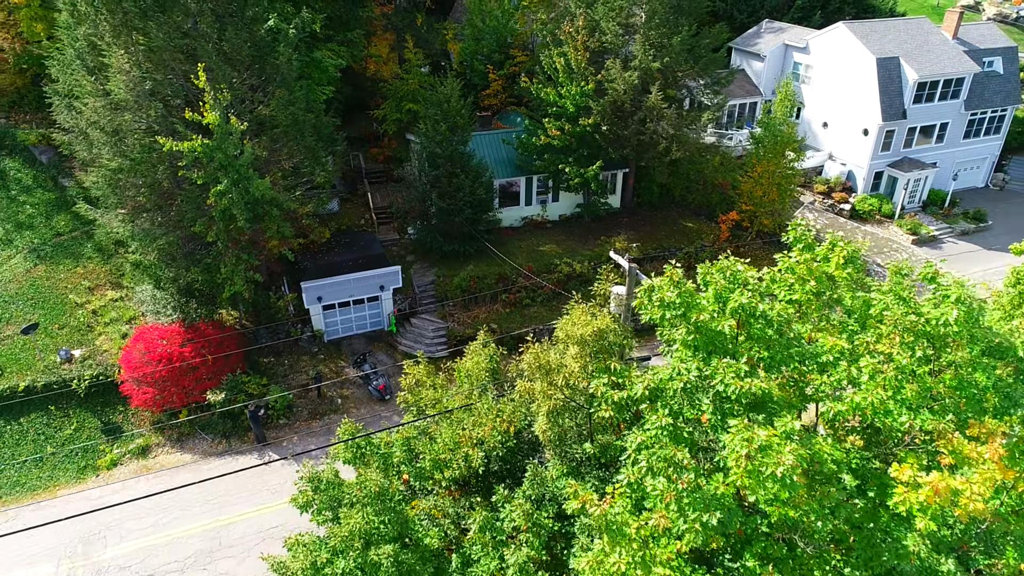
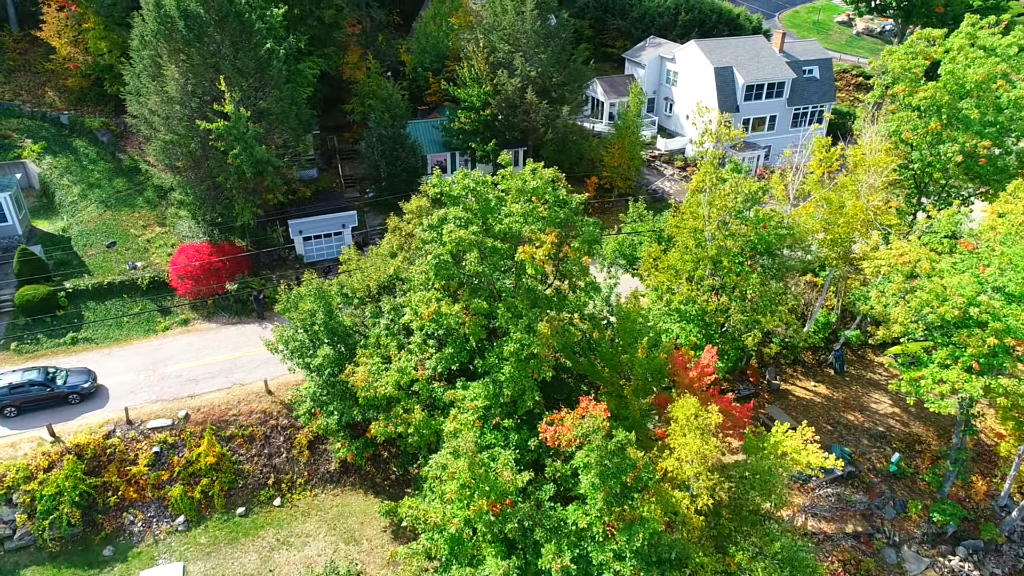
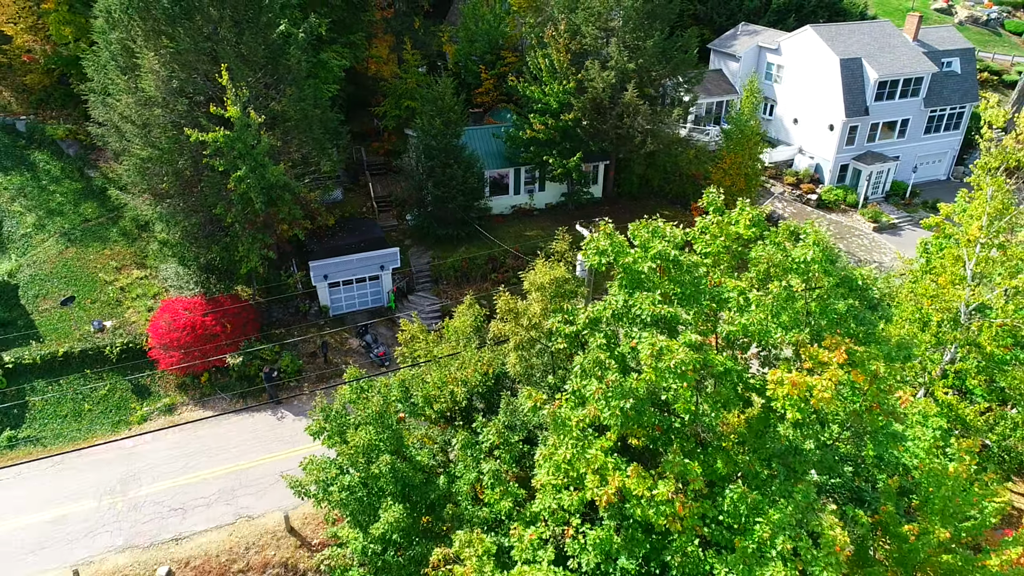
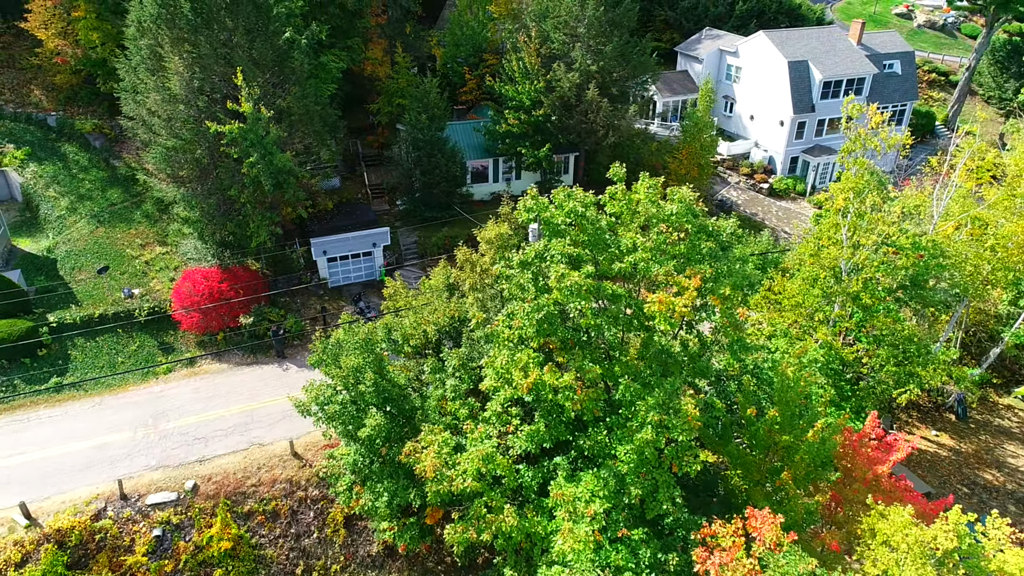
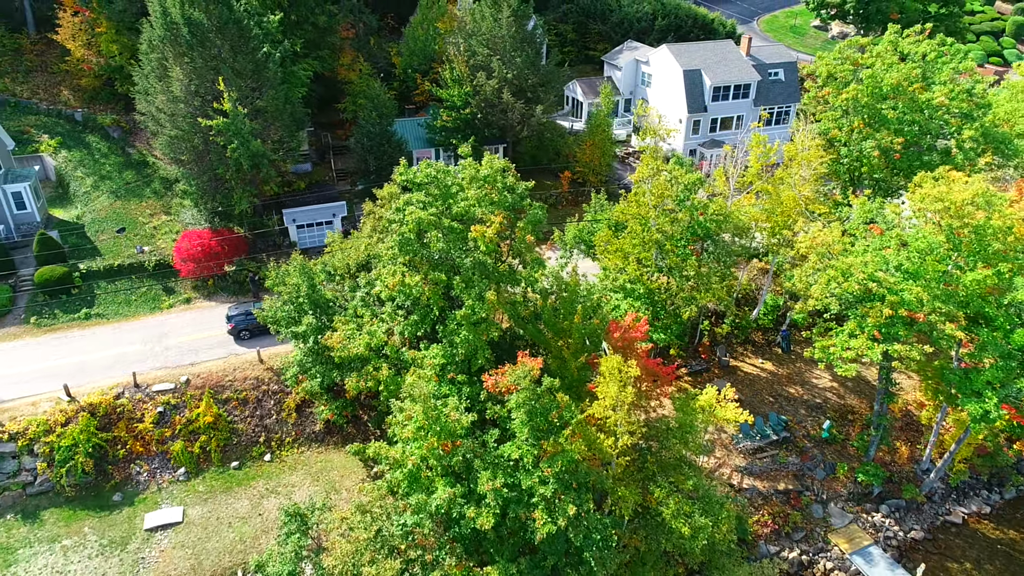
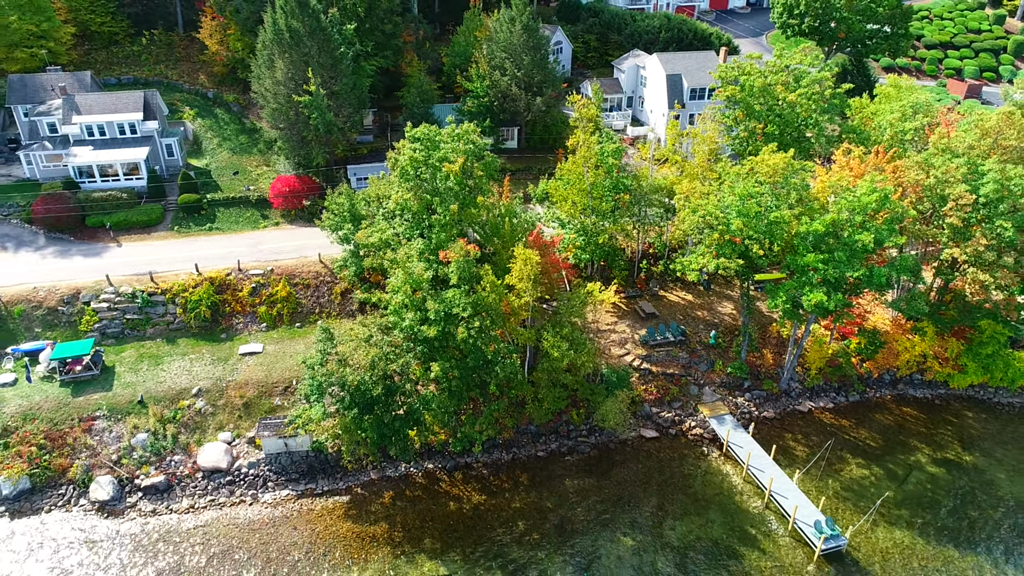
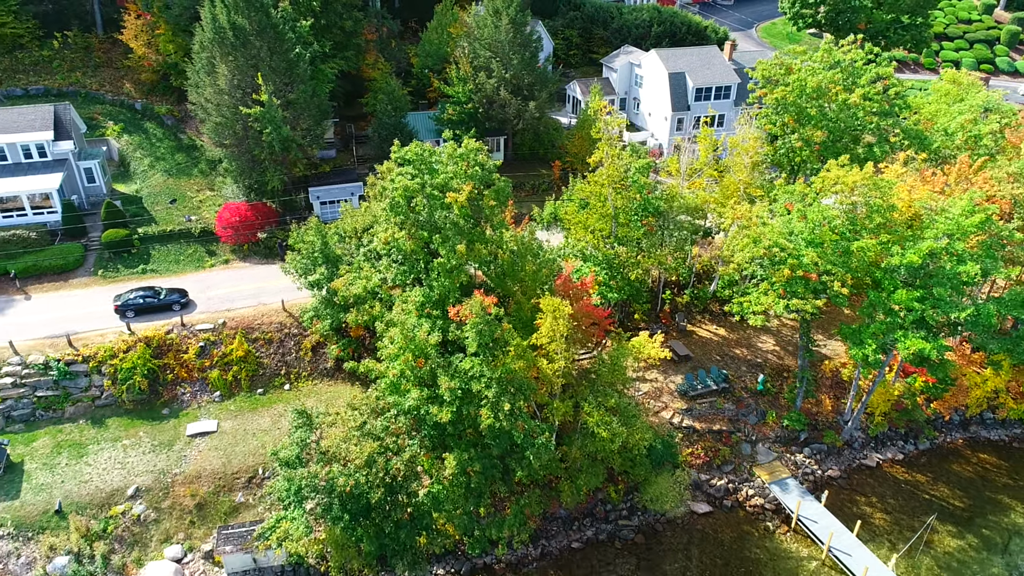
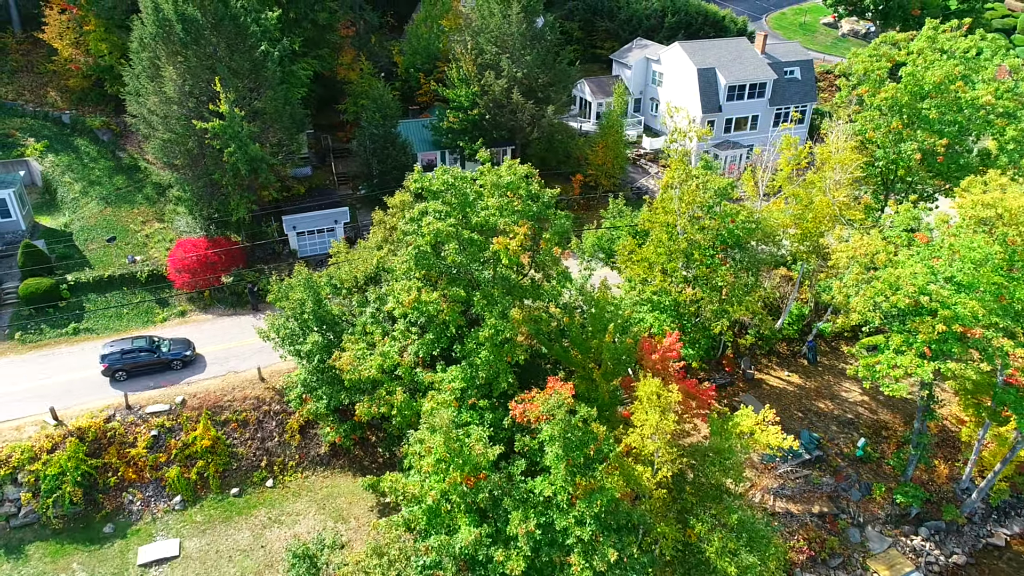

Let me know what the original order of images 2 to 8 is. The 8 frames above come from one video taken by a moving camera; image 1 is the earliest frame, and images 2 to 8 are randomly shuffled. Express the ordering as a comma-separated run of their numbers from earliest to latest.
3, 4, 2, 8, 5, 7, 6
